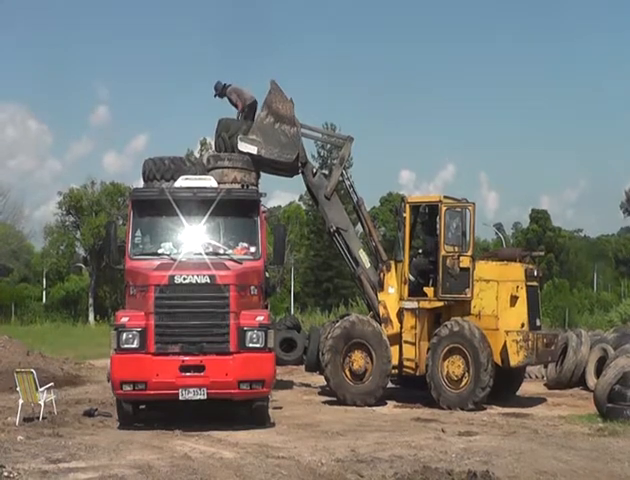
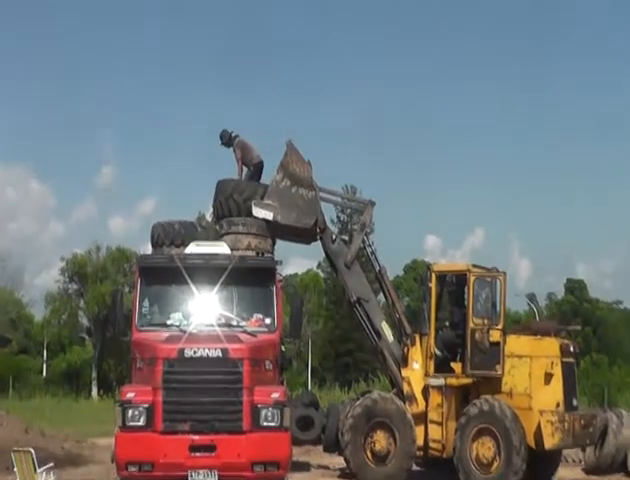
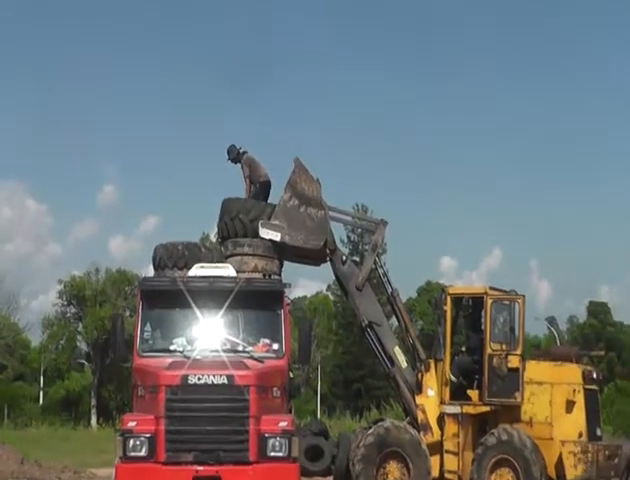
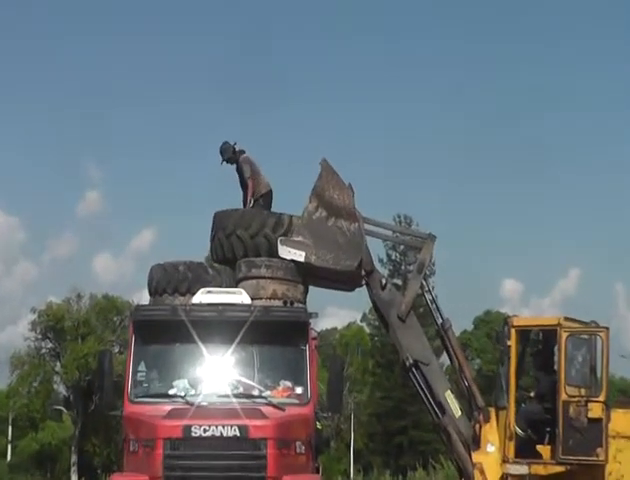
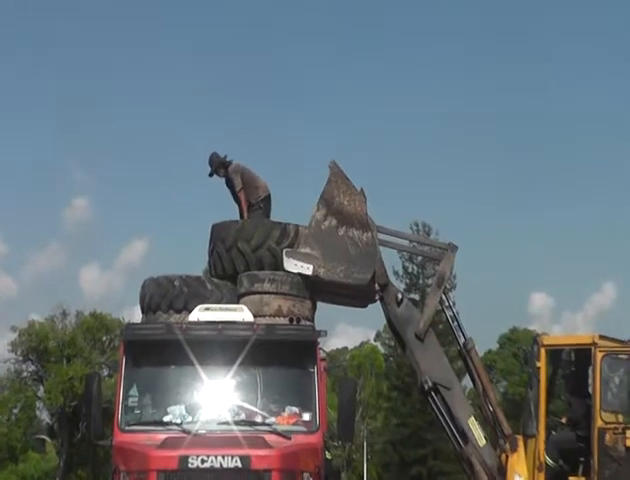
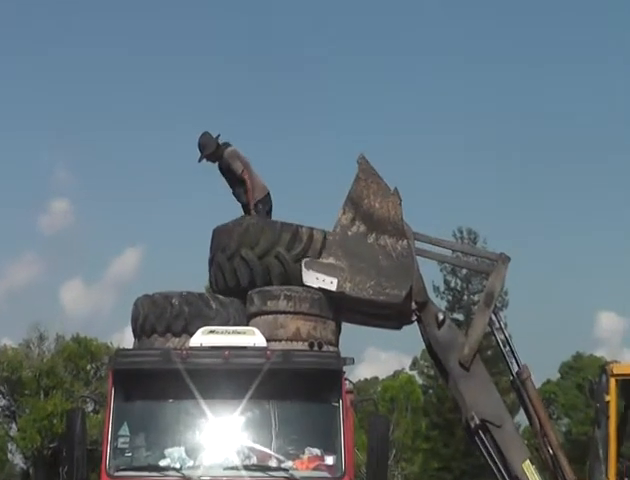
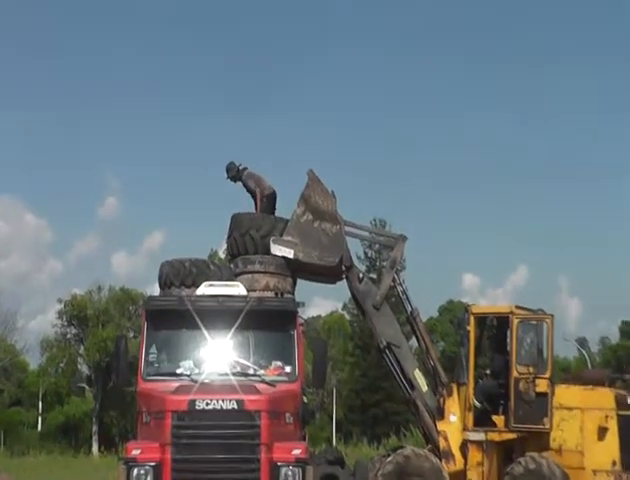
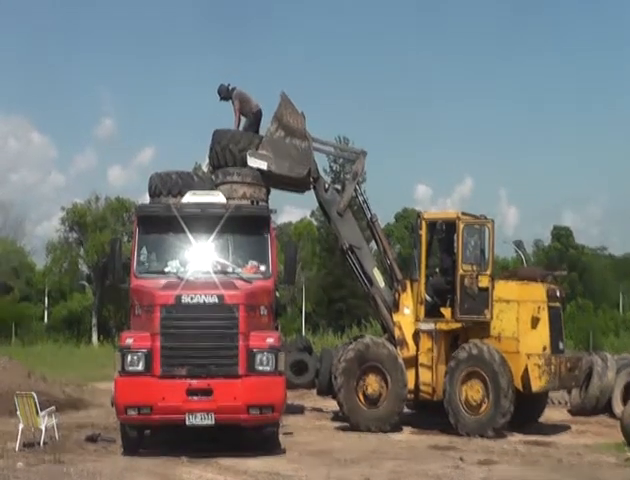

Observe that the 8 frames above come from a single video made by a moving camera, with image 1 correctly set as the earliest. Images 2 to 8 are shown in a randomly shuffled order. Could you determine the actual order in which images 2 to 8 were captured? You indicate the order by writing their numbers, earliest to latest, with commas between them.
8, 2, 3, 7, 4, 5, 6
